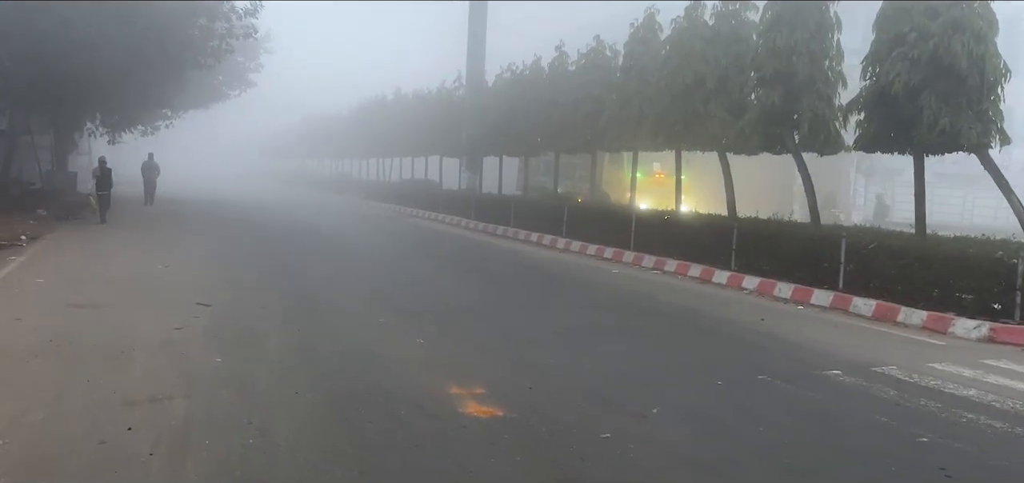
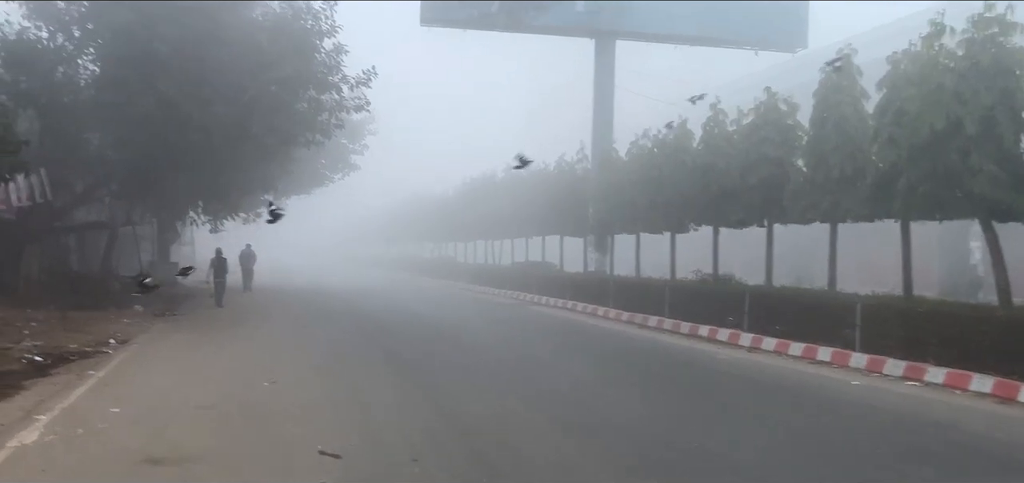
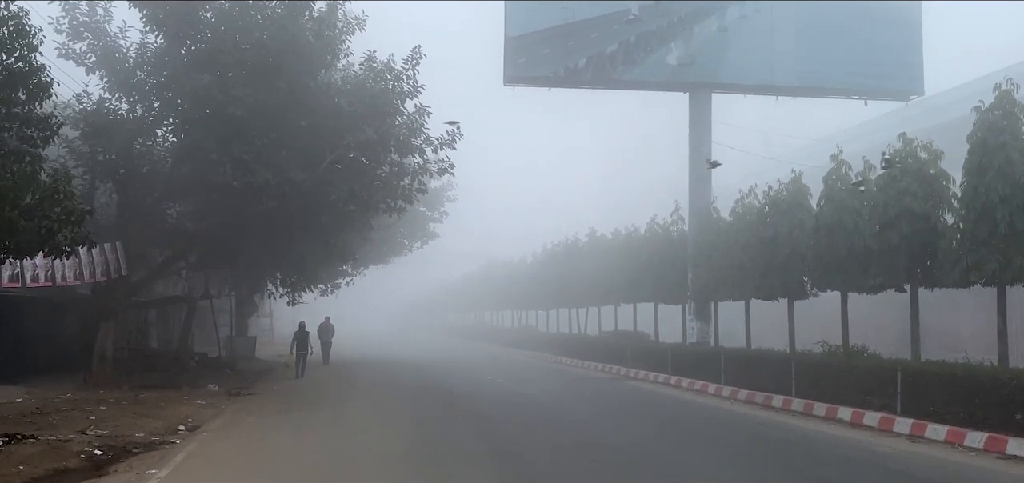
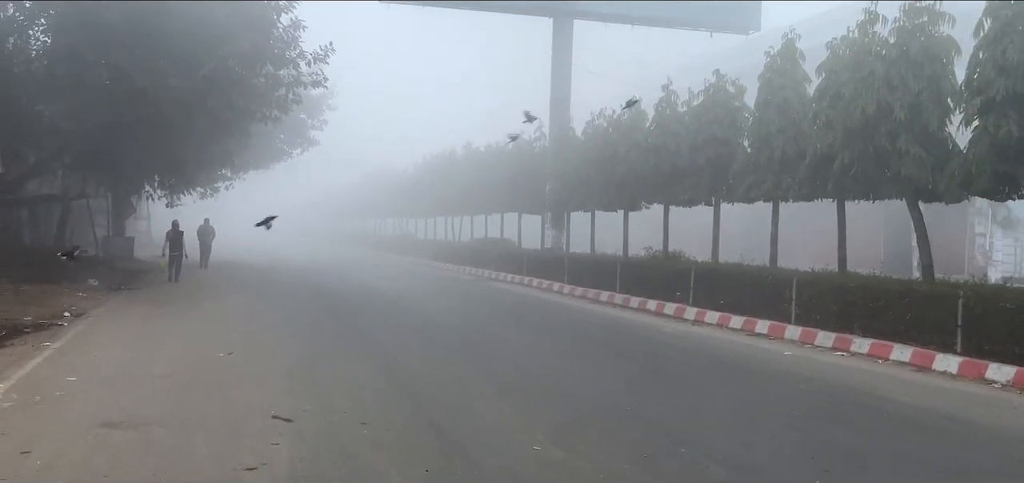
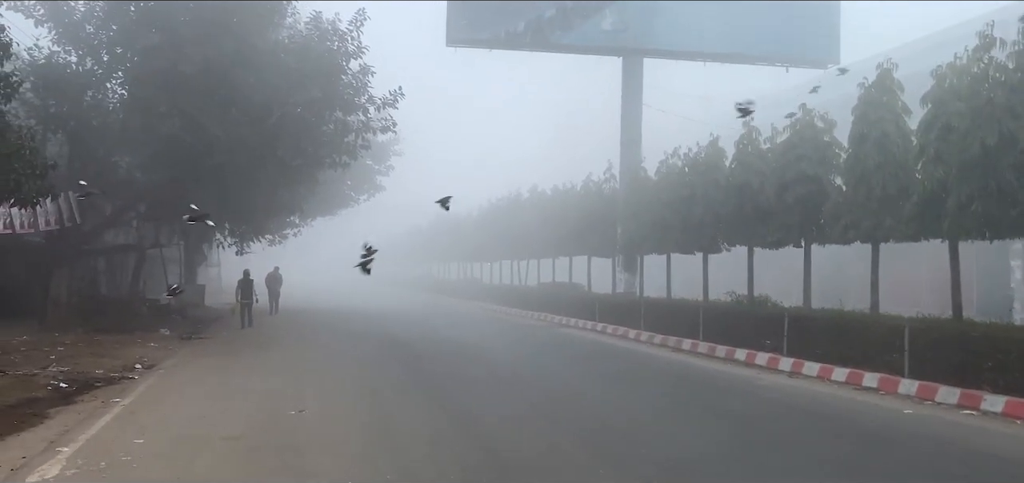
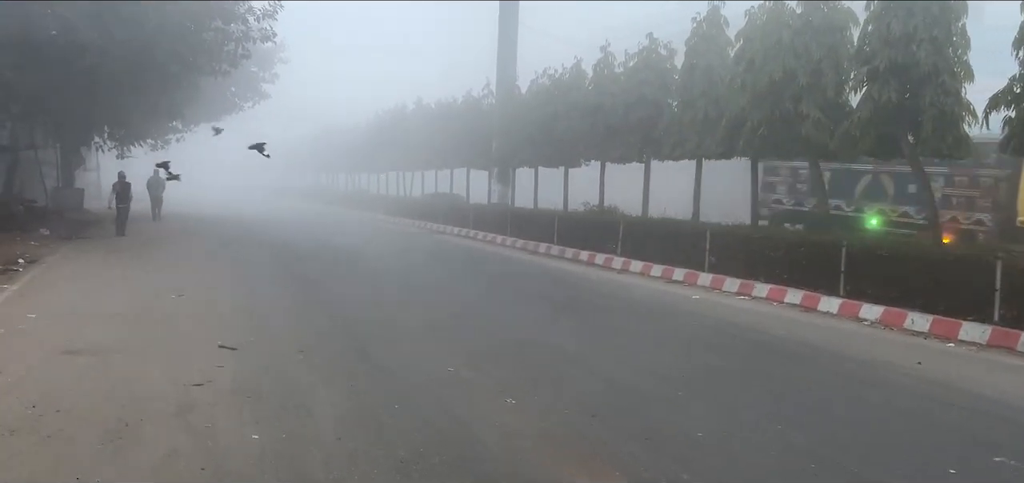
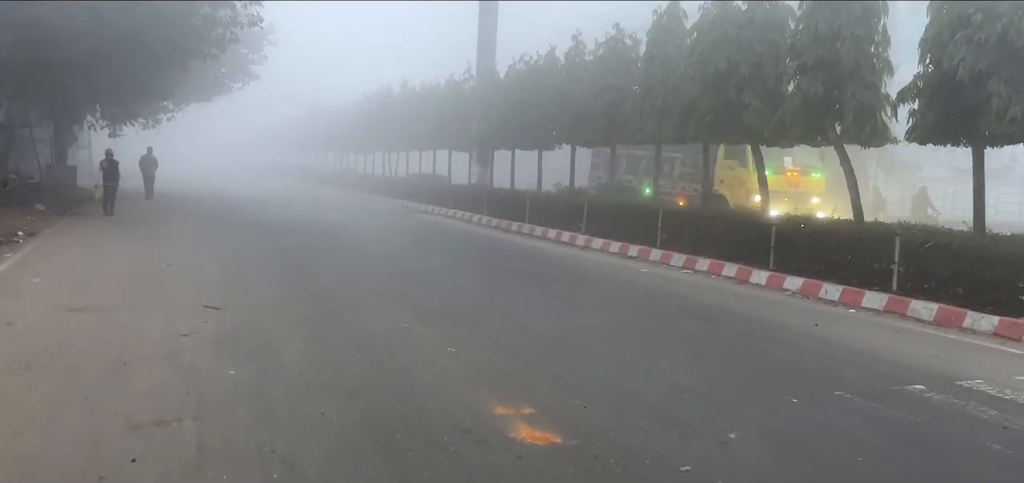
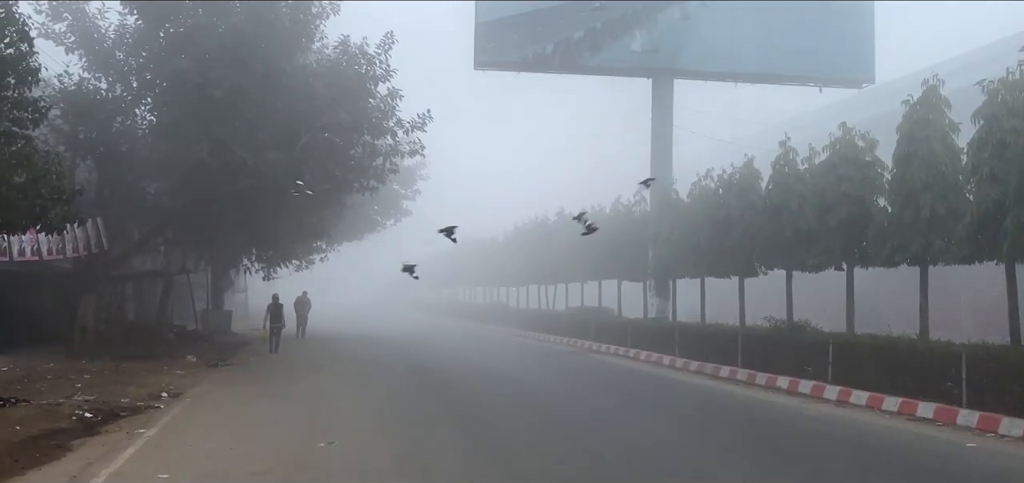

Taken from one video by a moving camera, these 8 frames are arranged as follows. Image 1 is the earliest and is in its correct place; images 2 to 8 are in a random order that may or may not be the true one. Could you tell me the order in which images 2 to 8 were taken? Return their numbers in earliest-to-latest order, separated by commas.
7, 6, 4, 2, 5, 8, 3
